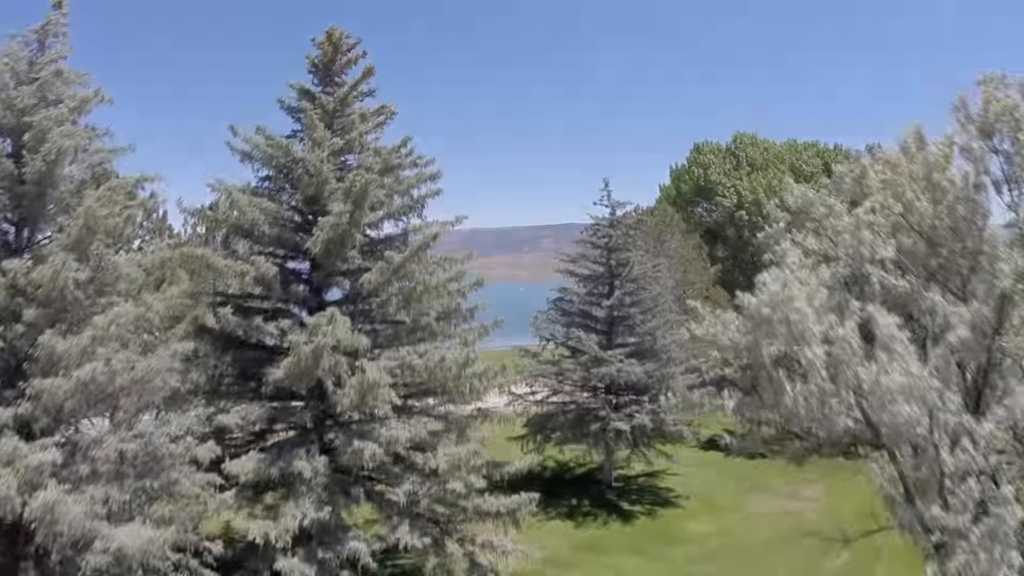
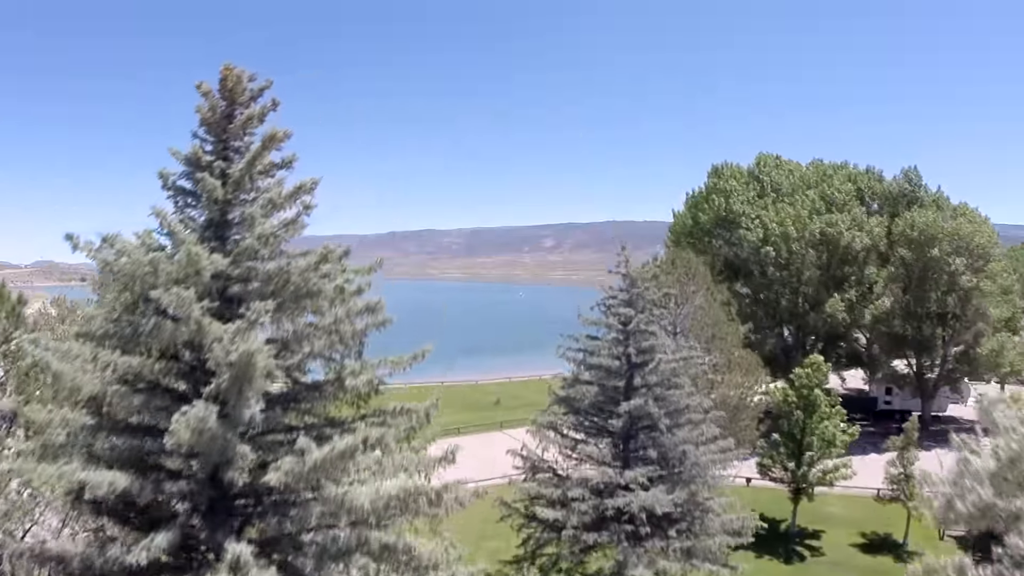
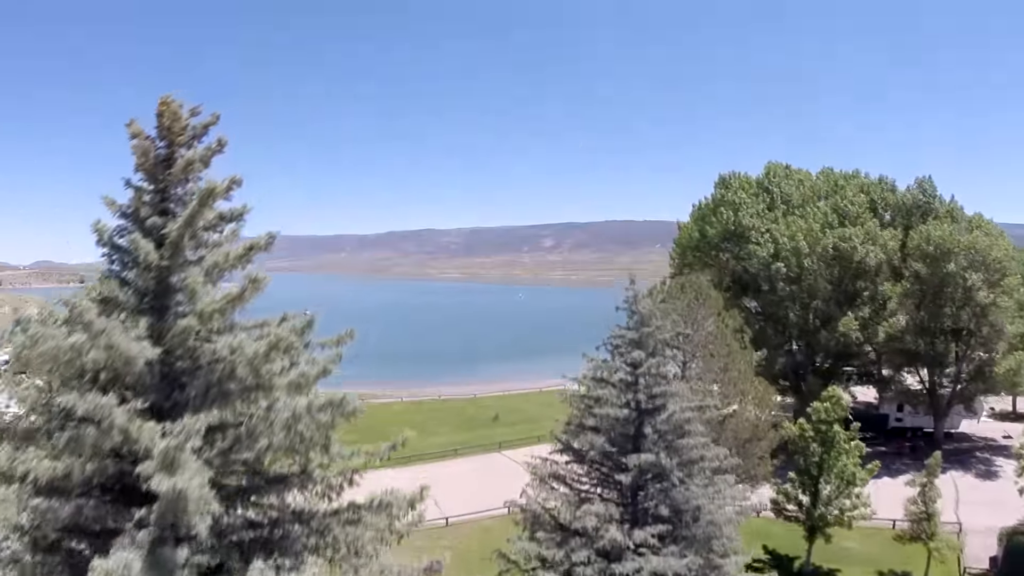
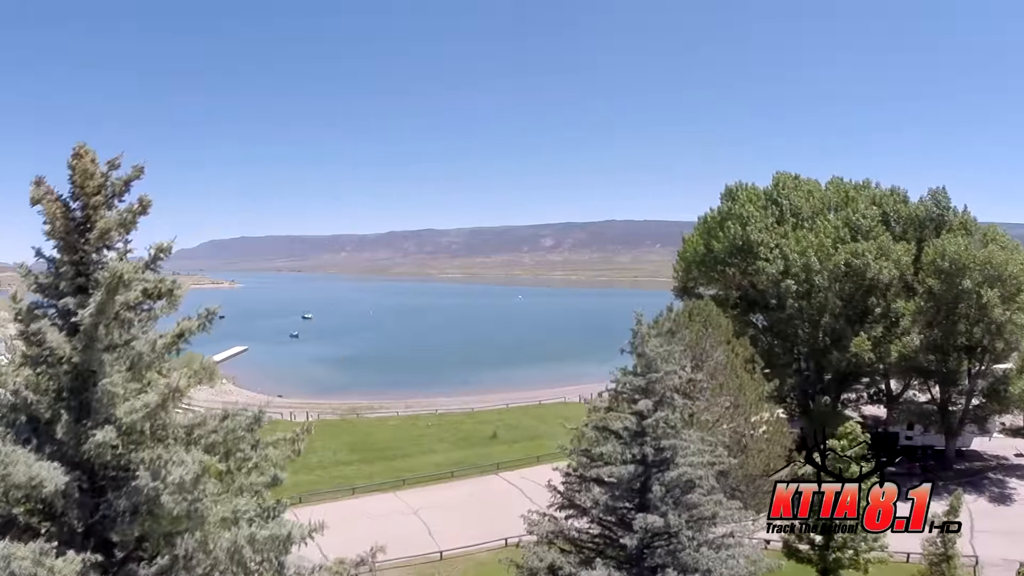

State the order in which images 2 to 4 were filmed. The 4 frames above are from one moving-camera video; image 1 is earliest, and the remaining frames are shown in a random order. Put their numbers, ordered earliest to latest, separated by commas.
2, 3, 4
